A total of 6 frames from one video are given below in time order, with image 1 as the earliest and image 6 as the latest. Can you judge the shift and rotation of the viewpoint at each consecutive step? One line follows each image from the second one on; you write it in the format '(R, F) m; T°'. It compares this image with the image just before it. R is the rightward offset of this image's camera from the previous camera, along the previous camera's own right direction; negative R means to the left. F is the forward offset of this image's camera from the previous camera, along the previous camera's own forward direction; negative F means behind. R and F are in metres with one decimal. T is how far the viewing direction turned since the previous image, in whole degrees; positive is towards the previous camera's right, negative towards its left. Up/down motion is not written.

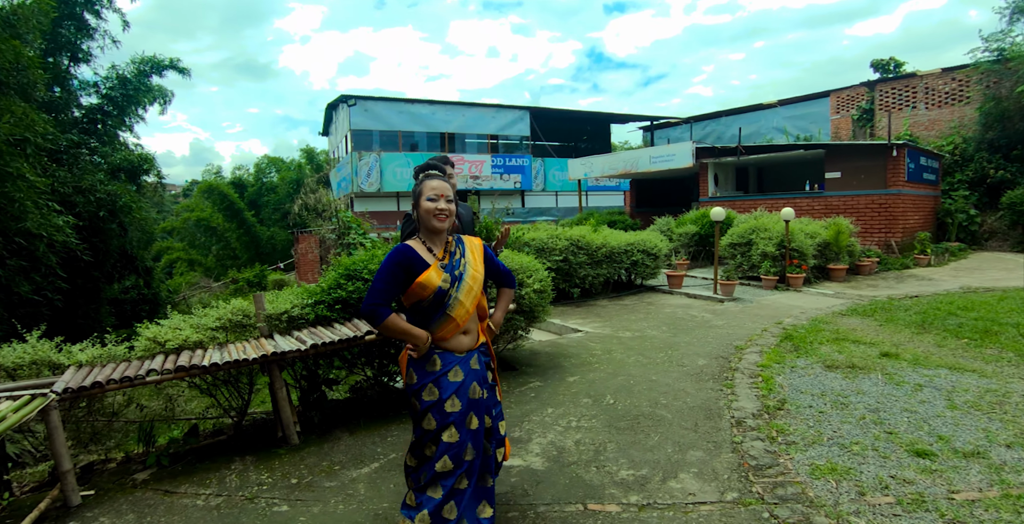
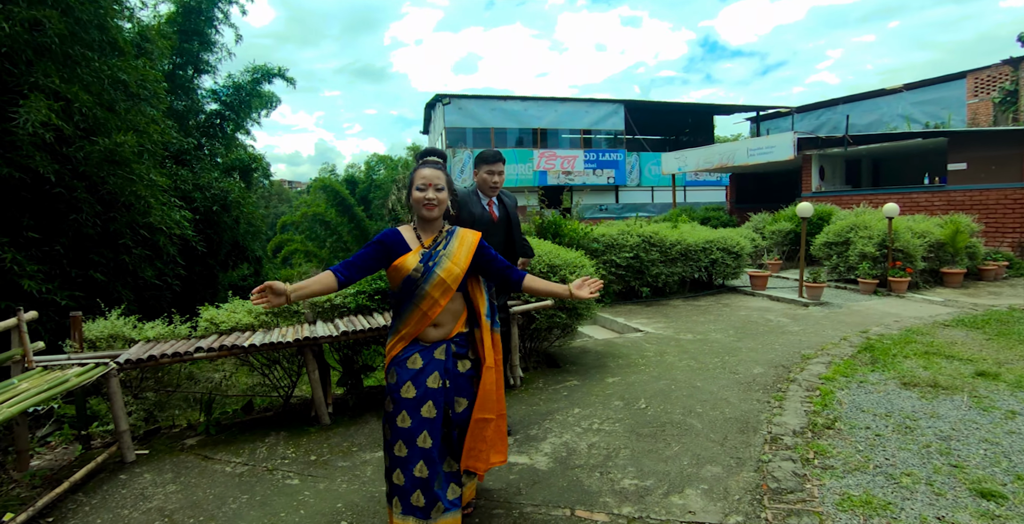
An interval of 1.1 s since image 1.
(+0.5, +0.1) m; -10°
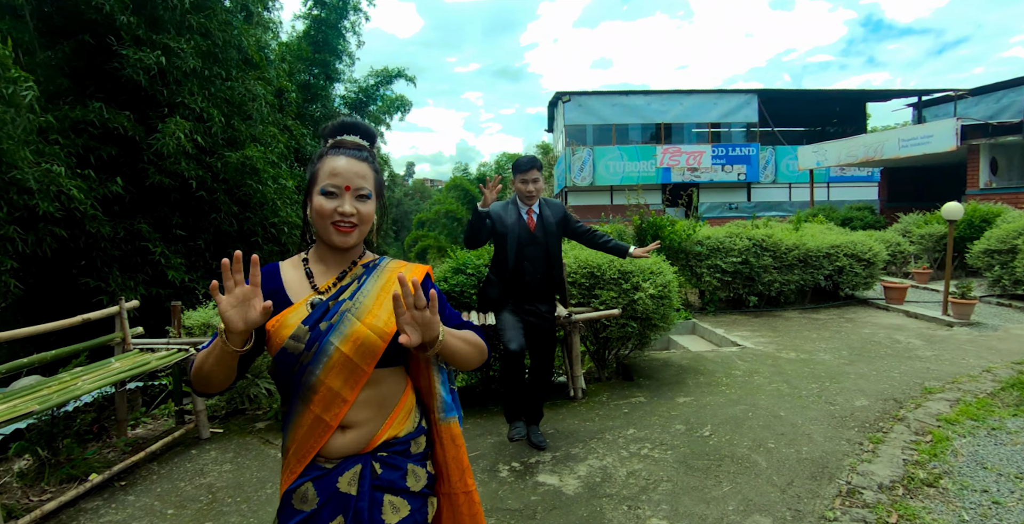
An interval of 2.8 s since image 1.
(+0.4, +0.2) m; -13°
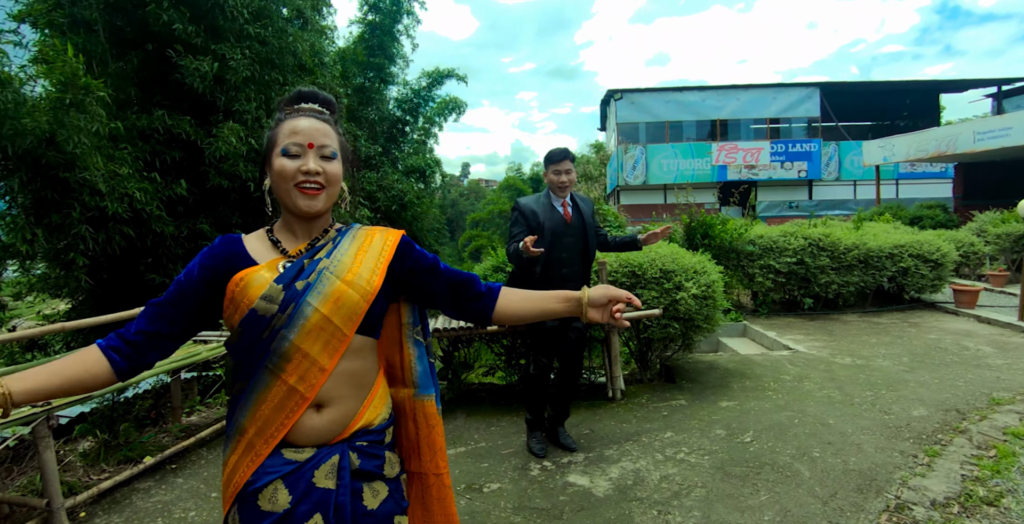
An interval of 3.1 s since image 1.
(+0.1, 0.0) m; -5°
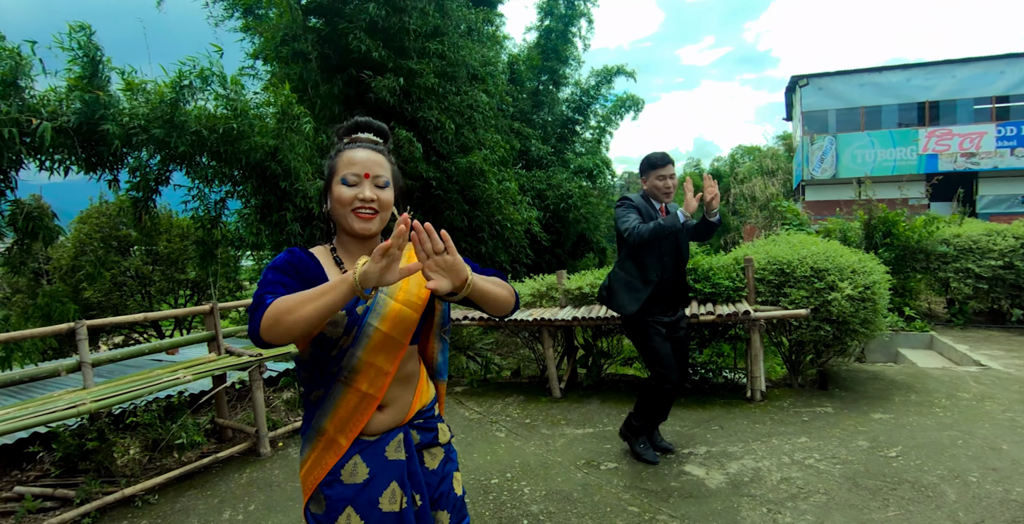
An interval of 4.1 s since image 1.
(+0.1, -0.3) m; -16°
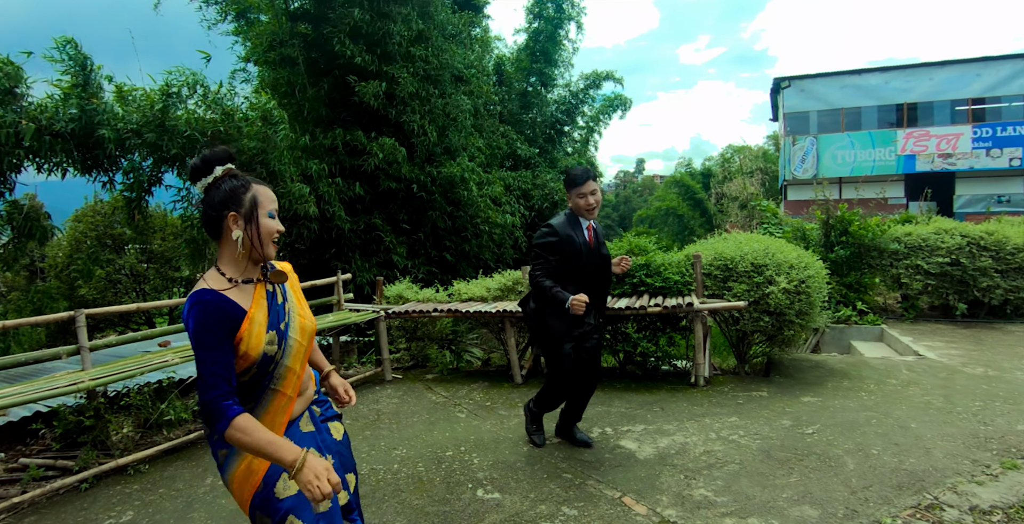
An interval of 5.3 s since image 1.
(+0.3, -0.3) m; 0°
